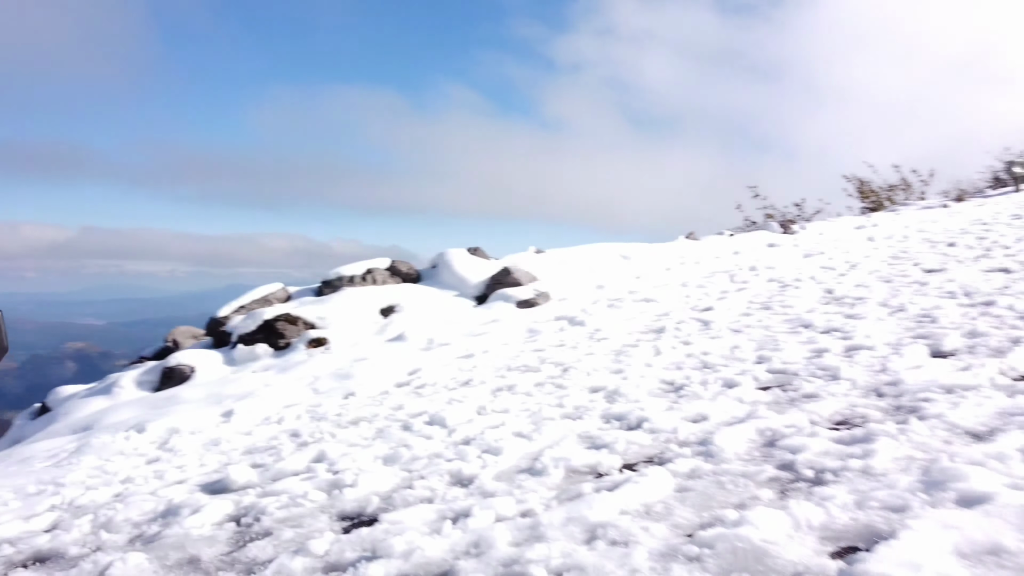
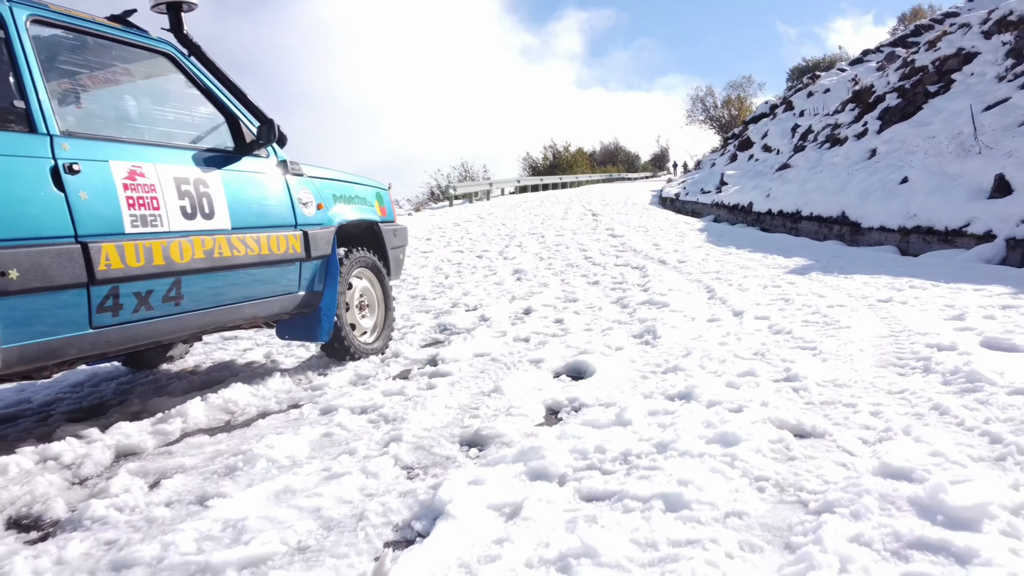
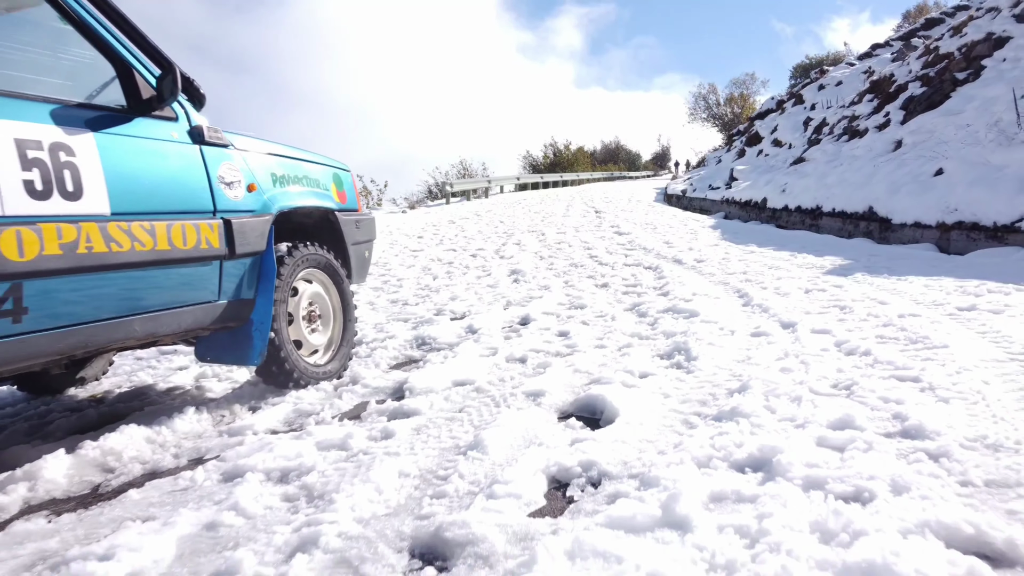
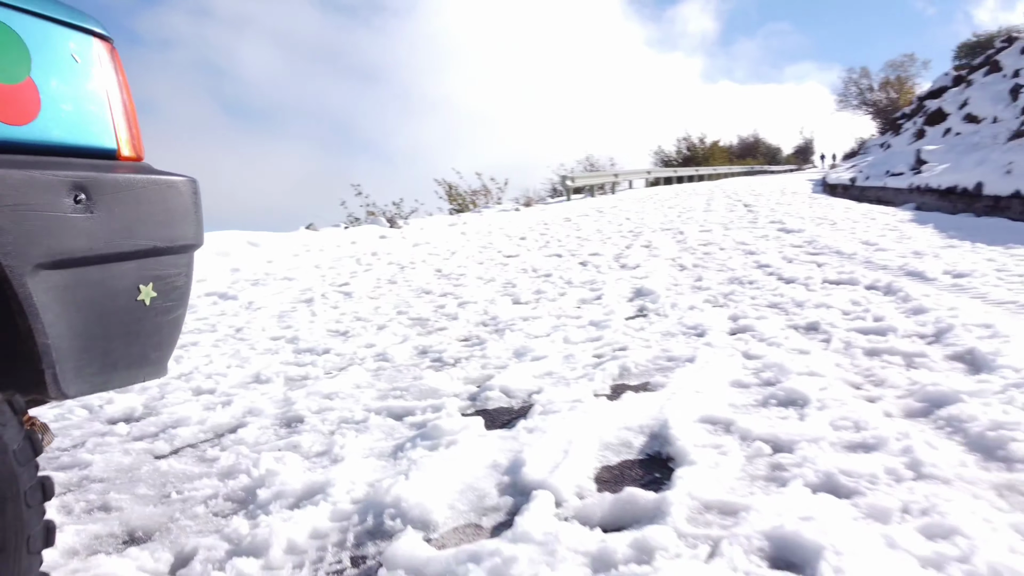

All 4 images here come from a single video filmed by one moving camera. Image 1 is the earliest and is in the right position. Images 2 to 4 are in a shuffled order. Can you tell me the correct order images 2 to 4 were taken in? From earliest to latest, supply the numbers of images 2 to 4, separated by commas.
4, 3, 2
